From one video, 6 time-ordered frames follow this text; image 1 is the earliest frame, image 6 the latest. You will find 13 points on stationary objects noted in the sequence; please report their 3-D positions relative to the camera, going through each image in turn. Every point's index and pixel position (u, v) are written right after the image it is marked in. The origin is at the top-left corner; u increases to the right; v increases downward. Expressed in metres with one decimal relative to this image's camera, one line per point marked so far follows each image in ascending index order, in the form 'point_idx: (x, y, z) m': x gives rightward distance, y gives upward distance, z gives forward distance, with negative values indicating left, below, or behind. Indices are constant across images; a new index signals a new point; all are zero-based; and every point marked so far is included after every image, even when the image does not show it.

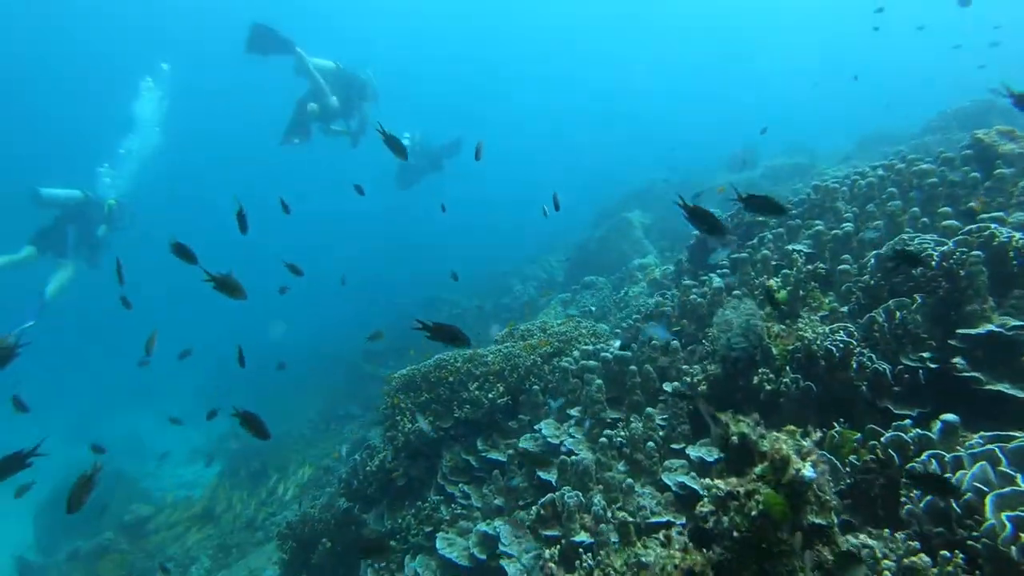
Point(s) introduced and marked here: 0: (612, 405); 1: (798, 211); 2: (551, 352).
0: (+0.8, -0.9, +5.9) m
1: (+2.6, +0.7, +6.8) m
2: (+0.4, -0.7, +7.5) m
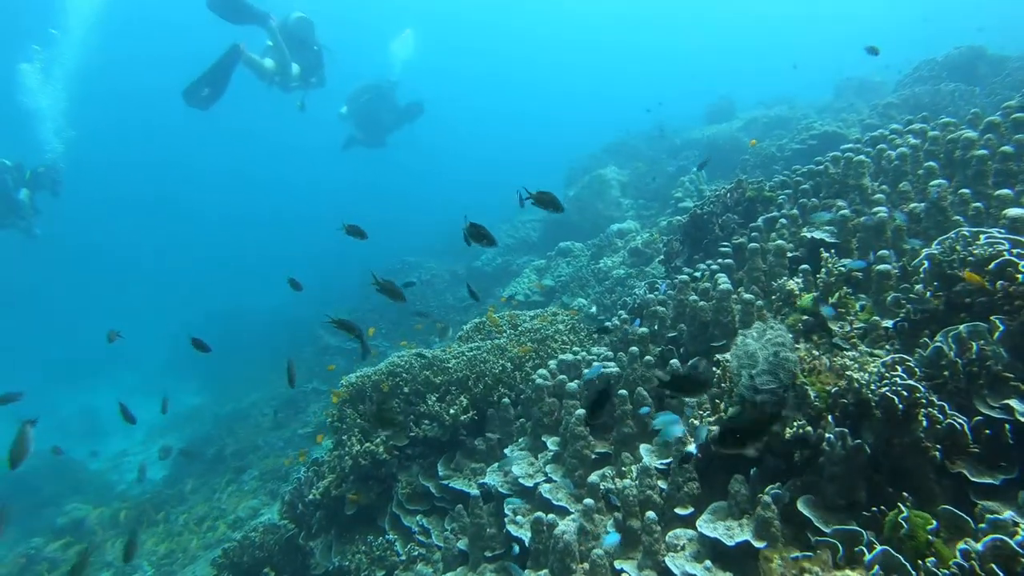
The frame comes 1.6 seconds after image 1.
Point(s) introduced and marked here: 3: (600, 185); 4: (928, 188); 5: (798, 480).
0: (+0.6, -1.0, +4.8) m
1: (+2.3, +0.8, +5.7) m
2: (+0.1, -0.6, +6.4) m
3: (+2.4, +2.7, +20.1) m
4: (+2.6, +0.6, +4.6) m
5: (+1.3, -0.9, +3.3) m
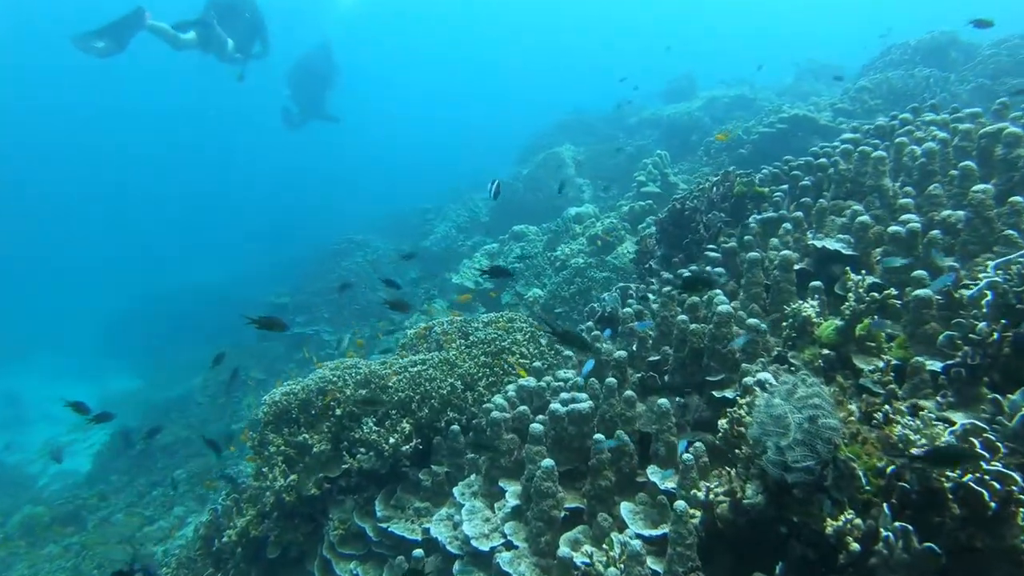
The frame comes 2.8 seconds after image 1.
0: (+0.3, -1.1, +4.0) m
1: (+2.0, +0.7, +4.9) m
2: (-0.3, -0.6, +5.5) m
3: (+1.2, +3.2, +19.2) m
4: (+2.4, +0.5, +3.9) m
5: (+1.1, -1.0, +2.6) m
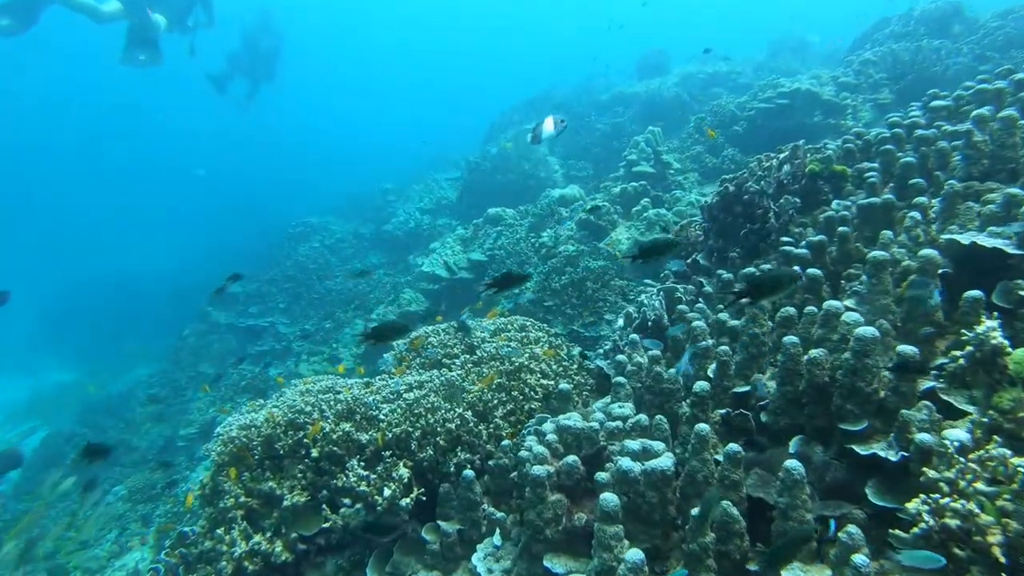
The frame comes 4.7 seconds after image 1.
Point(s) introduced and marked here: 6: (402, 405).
0: (+0.5, -1.1, +2.9) m
1: (+2.2, +0.7, +3.9) m
2: (-0.2, -0.7, +4.4) m
3: (+0.4, +3.5, +18.0) m
4: (+2.6, +0.4, +2.9) m
5: (+1.4, -1.1, +1.5) m
6: (-0.7, -0.7, +4.5) m
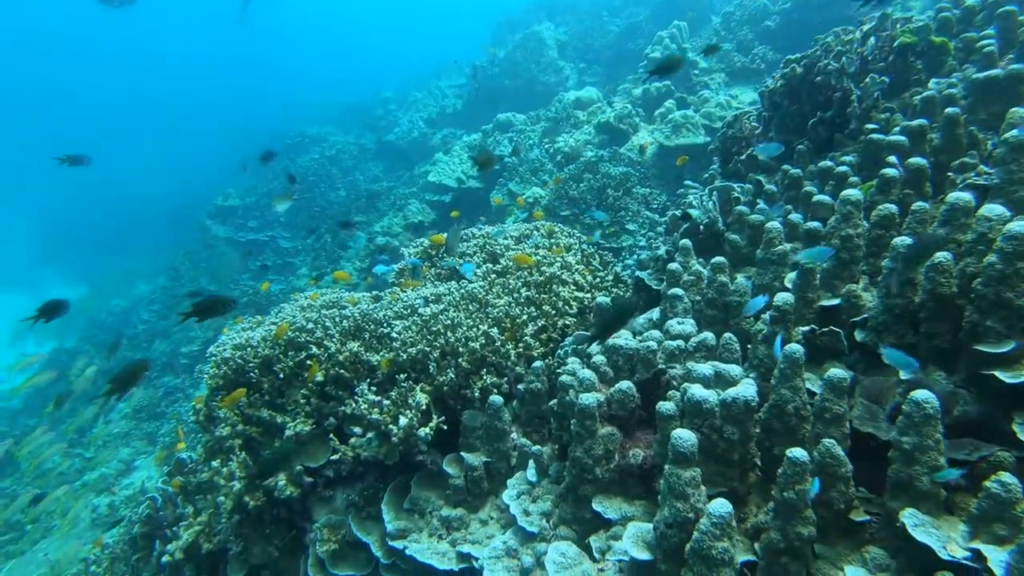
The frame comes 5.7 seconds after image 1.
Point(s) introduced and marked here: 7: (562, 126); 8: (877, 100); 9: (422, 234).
0: (+0.7, -0.8, +2.4) m
1: (+2.3, +1.1, +3.2) m
2: (0.0, -0.1, +3.9) m
3: (+0.6, +5.5, +16.9) m
4: (+2.7, +0.8, +2.2) m
5: (+1.6, -0.9, +1.0) m
6: (-0.5, -0.2, +3.9) m
7: (+0.8, +2.5, +11.2) m
8: (+1.9, +1.0, +3.7) m
9: (-1.4, +0.8, +11.3) m
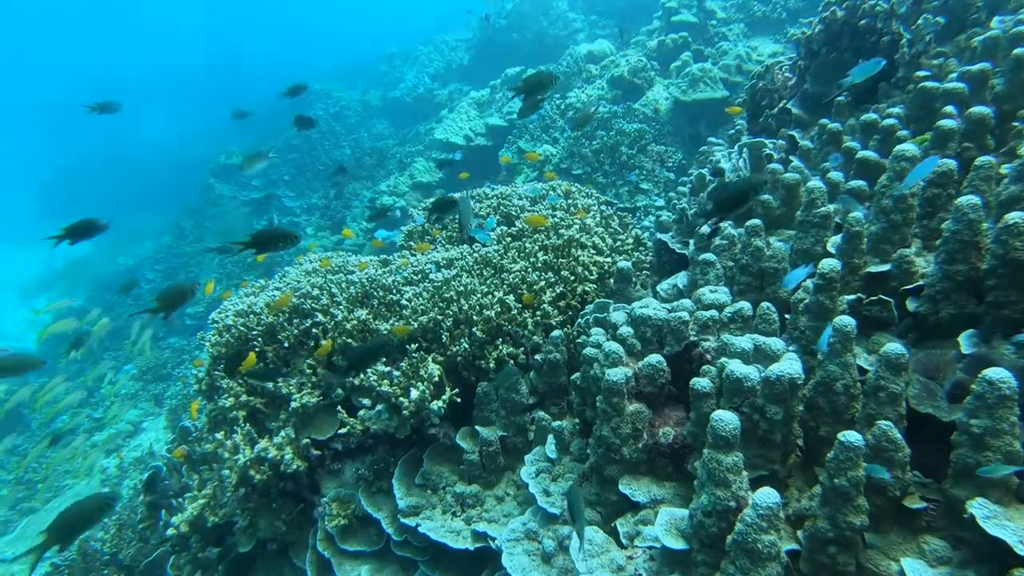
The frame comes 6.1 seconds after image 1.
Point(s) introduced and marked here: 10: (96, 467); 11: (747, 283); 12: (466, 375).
0: (+0.8, -0.7, +2.2) m
1: (+2.4, +1.3, +2.9) m
2: (+0.1, 0.0, +3.6) m
3: (+0.8, +6.4, +16.3) m
4: (+2.8, +0.9, +1.9) m
5: (+1.7, -0.9, +0.8) m
6: (-0.4, 0.0, +3.7) m
7: (+0.9, +3.0, +10.8) m
8: (+1.9, +1.1, +3.4) m
9: (-1.2, +1.4, +11.1) m
10: (-5.0, -2.1, +8.7) m
11: (+0.9, 0.0, +2.9) m
12: (-0.2, -0.4, +3.5) m
